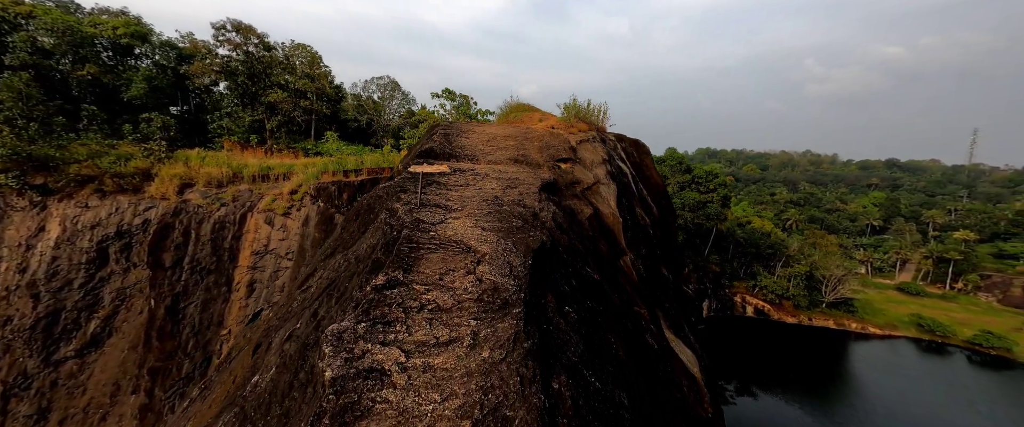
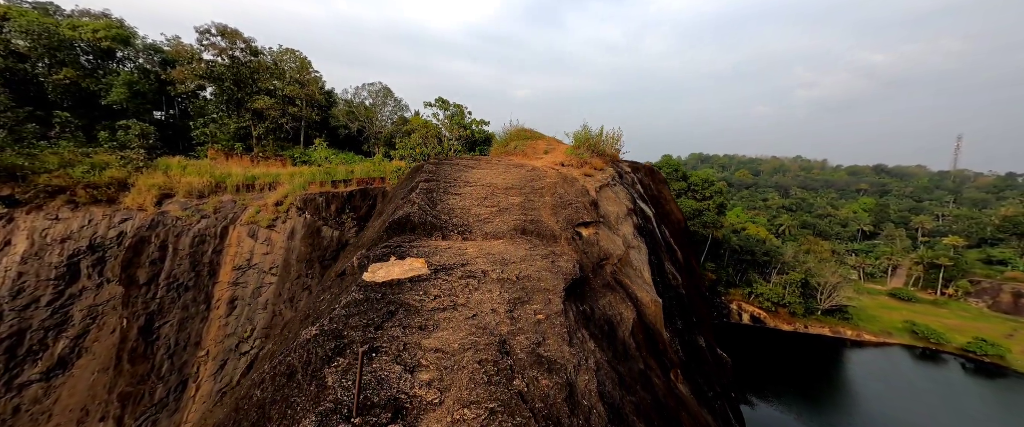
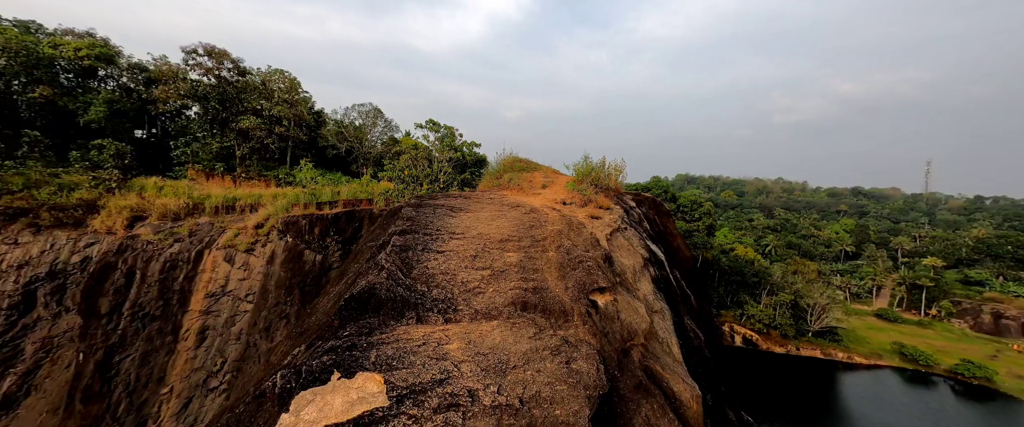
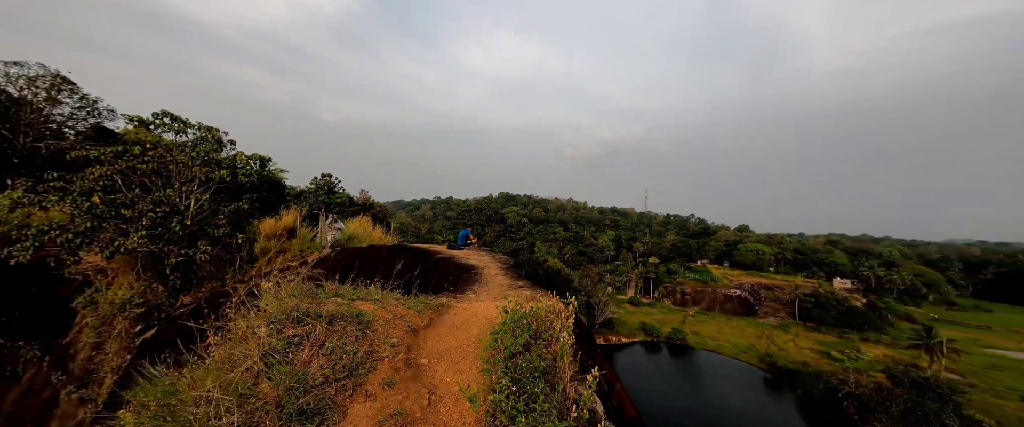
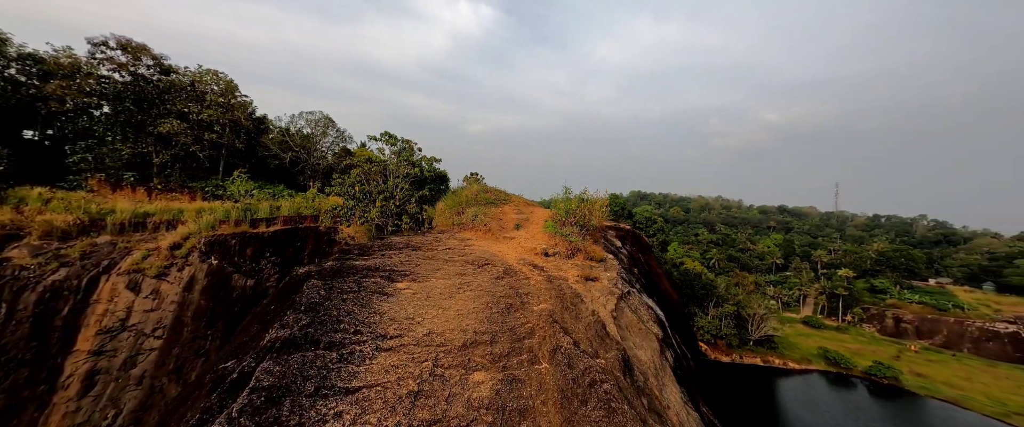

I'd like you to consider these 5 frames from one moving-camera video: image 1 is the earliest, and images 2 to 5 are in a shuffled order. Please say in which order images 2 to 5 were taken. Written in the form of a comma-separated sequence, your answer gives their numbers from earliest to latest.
2, 3, 5, 4
